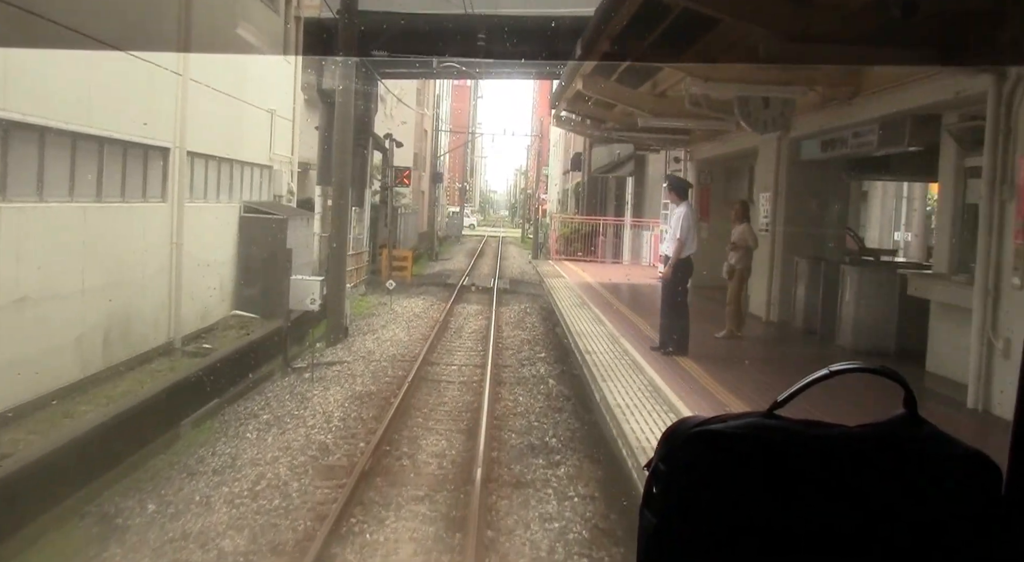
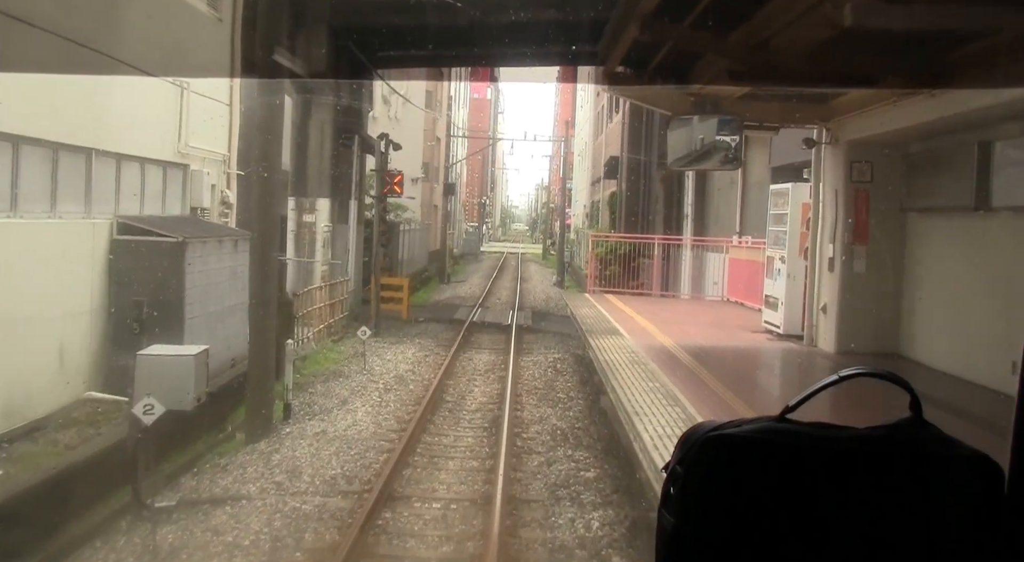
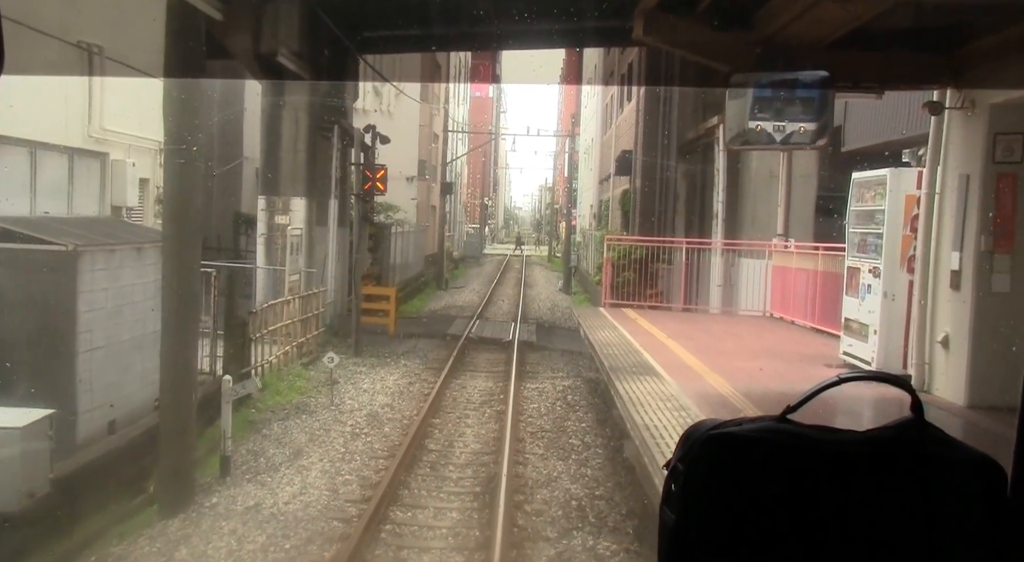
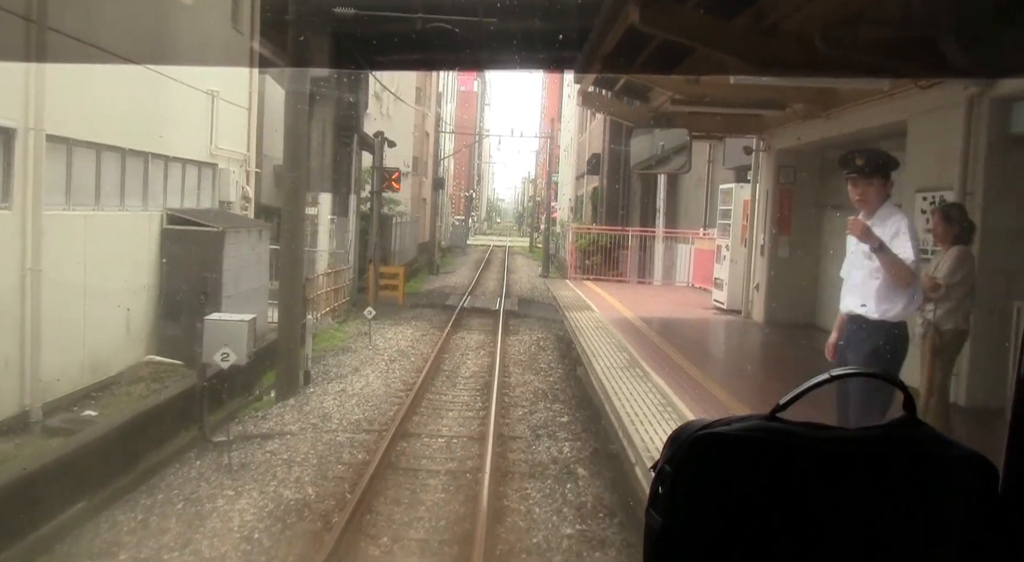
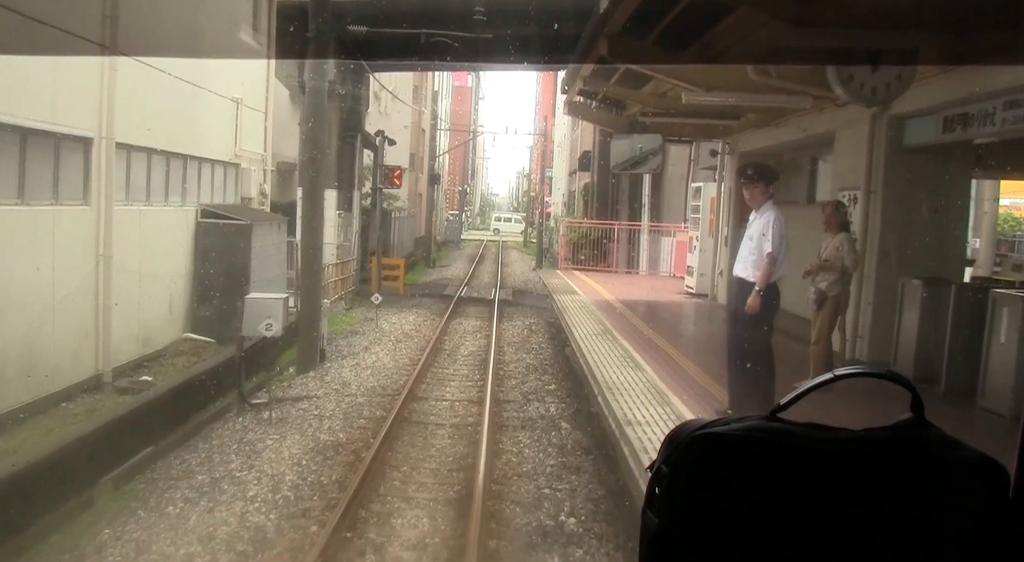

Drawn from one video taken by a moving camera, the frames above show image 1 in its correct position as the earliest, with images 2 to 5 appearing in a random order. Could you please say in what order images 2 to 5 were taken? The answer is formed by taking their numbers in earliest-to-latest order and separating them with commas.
5, 4, 2, 3
